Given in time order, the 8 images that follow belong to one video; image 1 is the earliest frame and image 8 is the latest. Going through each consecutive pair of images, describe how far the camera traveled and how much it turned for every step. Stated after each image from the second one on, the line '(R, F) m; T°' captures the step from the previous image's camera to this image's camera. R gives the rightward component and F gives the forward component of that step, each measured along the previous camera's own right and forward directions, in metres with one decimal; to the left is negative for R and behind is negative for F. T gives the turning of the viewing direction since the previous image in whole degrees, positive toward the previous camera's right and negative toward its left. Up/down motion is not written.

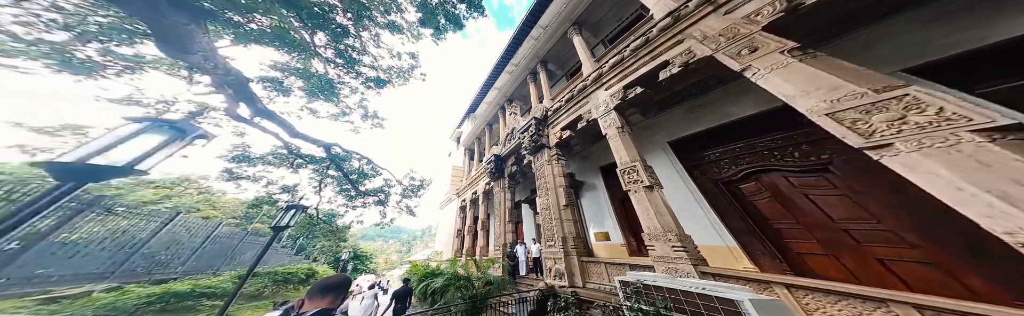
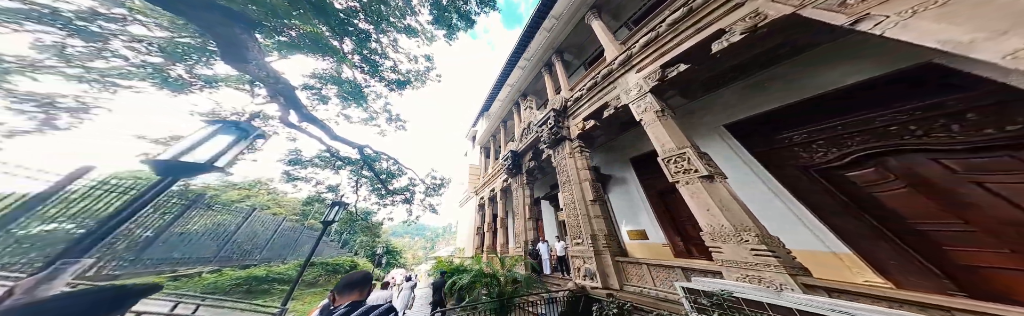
(-0.1, +0.1) m; -5°
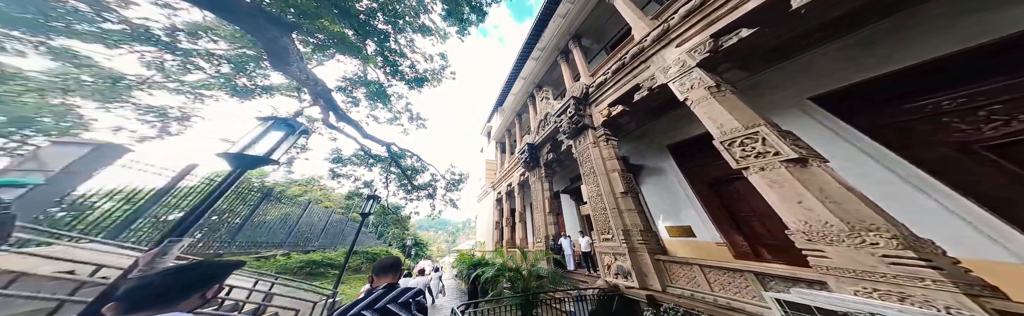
(-0.1, +0.1) m; -5°
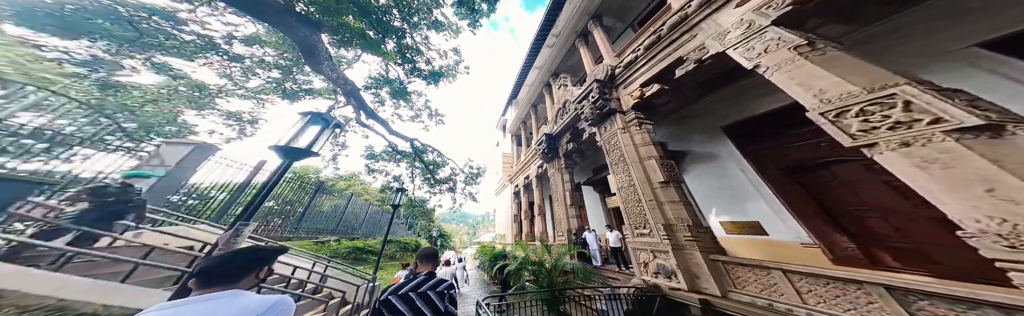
(-0.1, +0.2) m; -5°
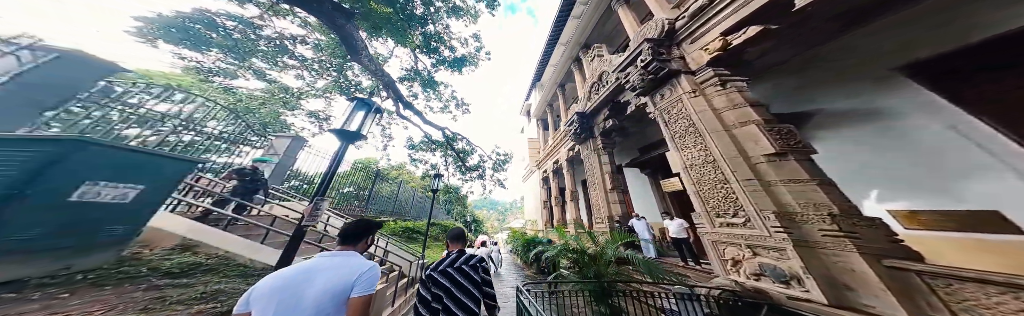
(-0.3, +0.3) m; -8°
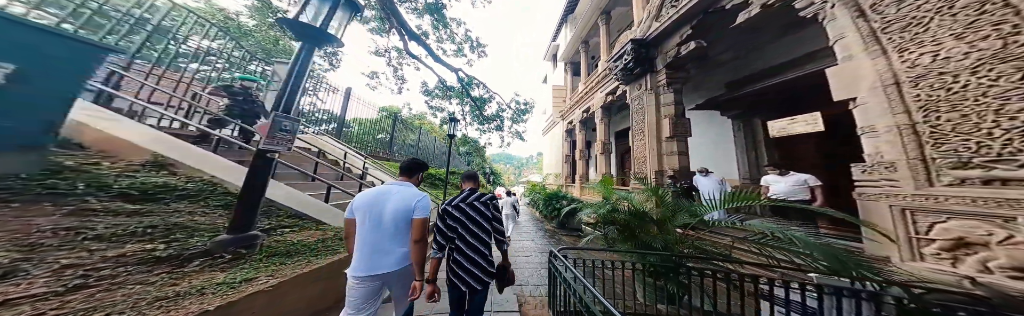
(-0.5, +0.8) m; -4°
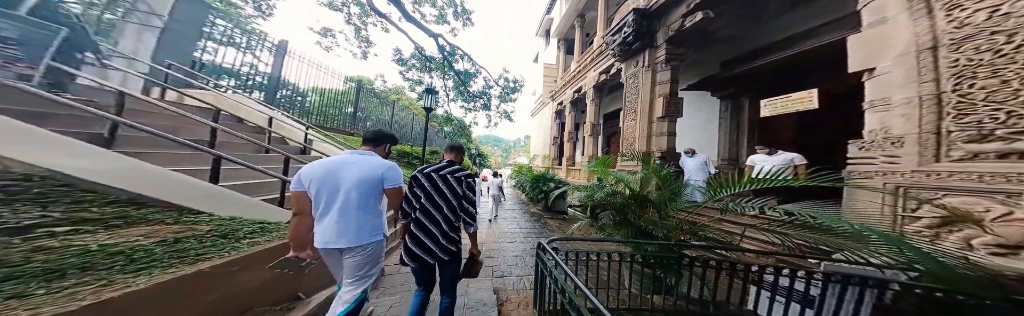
(+0.1, +0.3) m; +4°
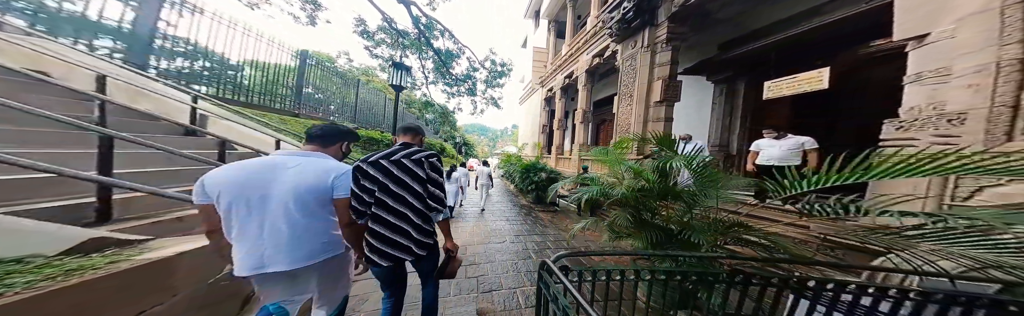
(0.0, +0.4) m; +4°
